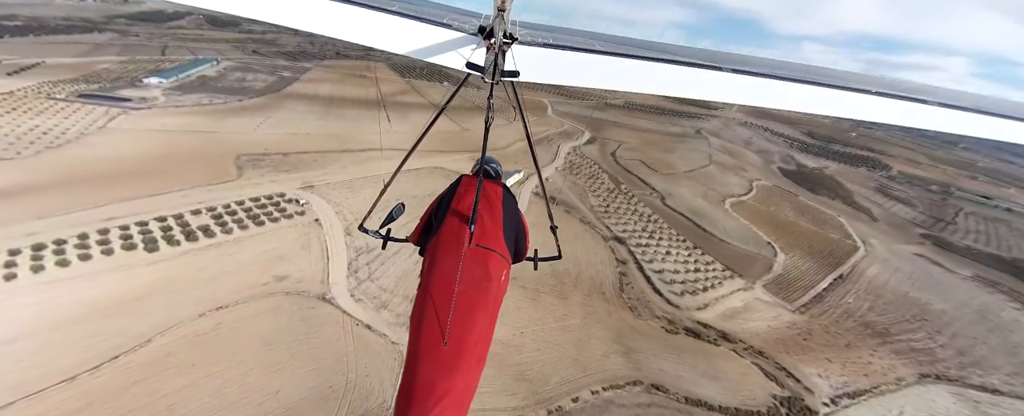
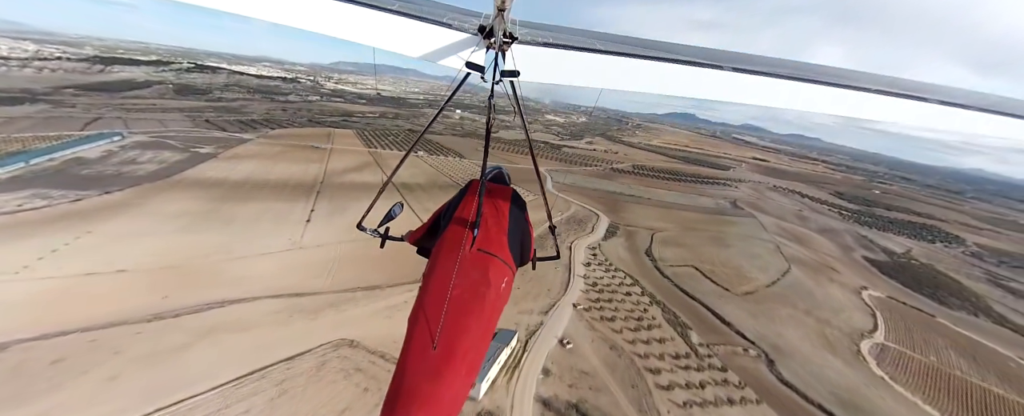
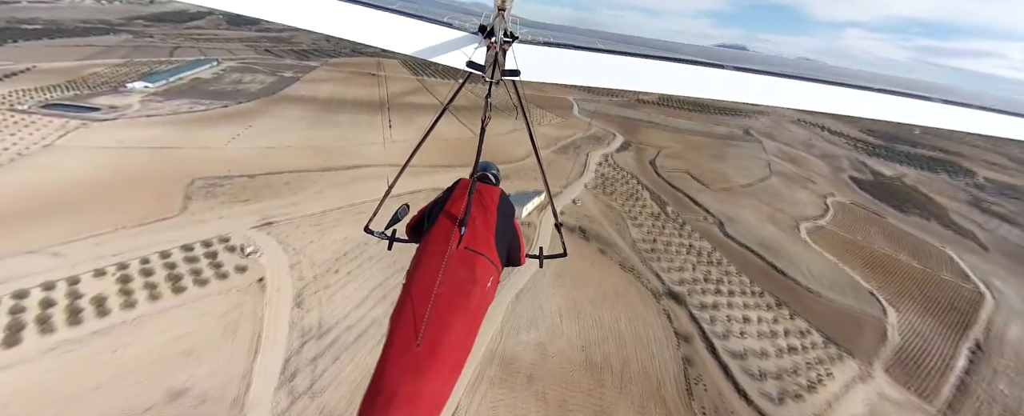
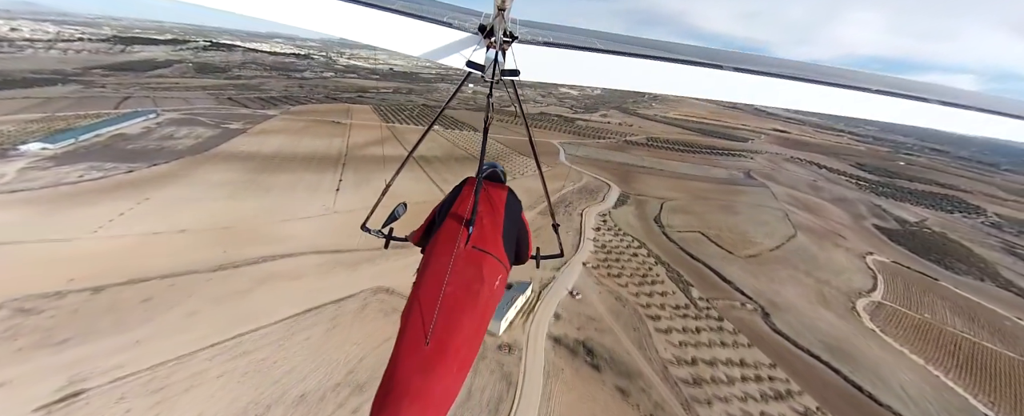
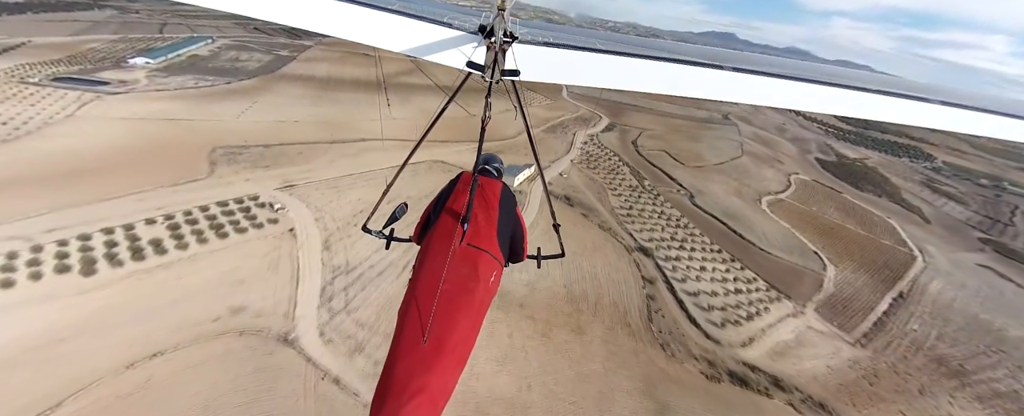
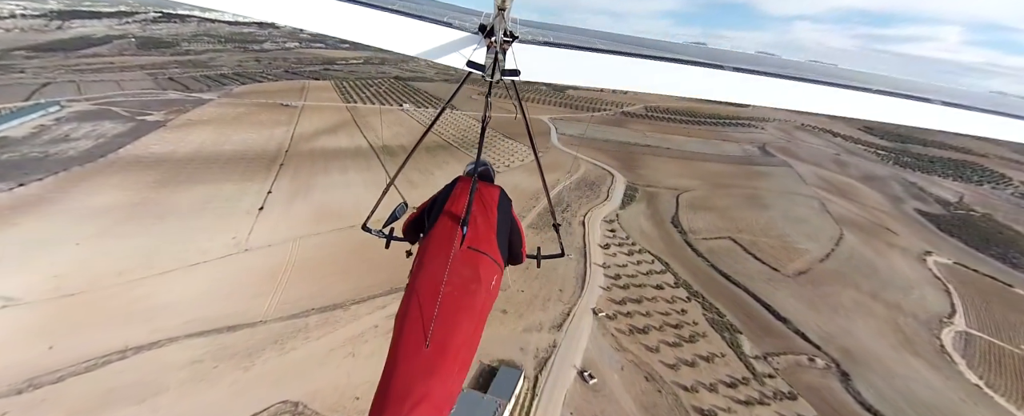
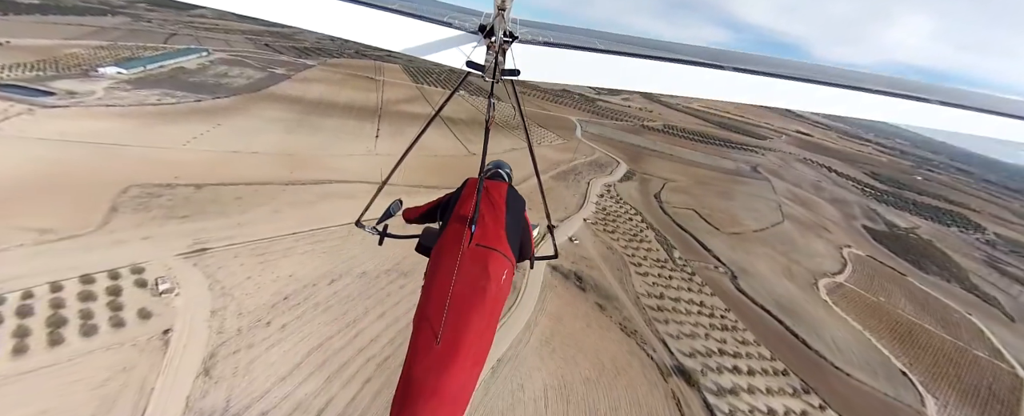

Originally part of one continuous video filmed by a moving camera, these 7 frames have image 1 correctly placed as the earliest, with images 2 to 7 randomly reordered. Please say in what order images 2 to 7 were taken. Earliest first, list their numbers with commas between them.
5, 3, 7, 4, 2, 6
